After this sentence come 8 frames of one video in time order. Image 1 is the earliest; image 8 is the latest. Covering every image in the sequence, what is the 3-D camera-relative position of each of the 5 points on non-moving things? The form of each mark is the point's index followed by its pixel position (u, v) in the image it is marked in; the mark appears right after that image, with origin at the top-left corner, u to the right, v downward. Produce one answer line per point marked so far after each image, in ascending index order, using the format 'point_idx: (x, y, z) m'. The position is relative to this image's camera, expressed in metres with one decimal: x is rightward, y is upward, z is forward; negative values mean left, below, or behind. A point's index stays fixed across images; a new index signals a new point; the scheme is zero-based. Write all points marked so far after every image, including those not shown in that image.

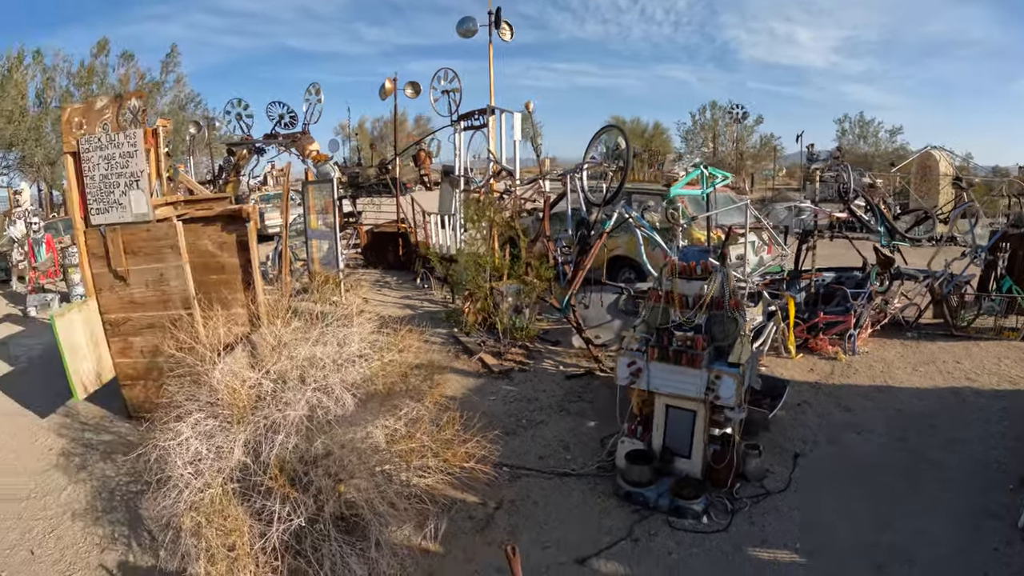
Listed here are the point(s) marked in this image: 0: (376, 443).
0: (-0.9, -1.0, +4.2) m
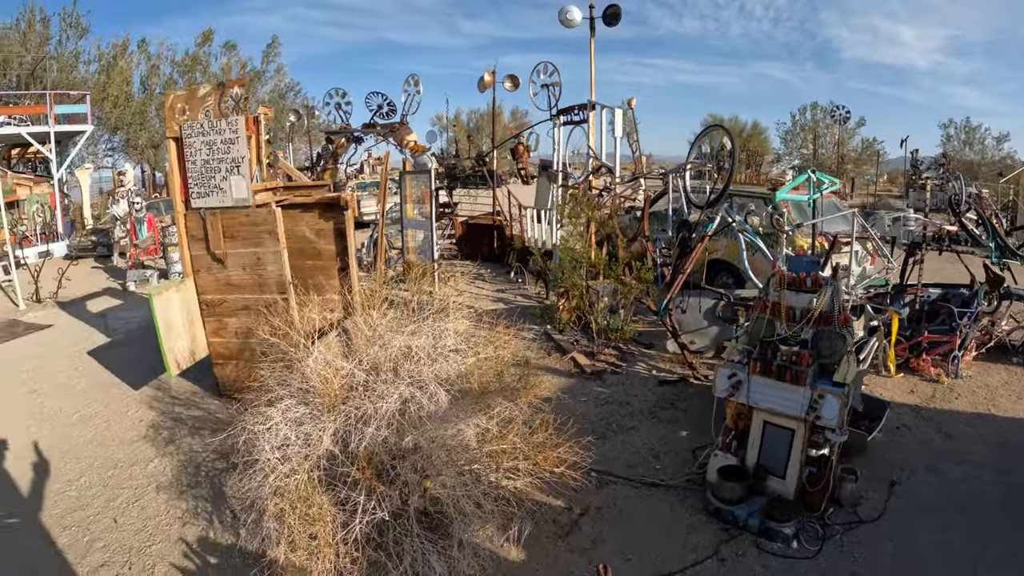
0: (-0.3, -1.0, +4.0) m
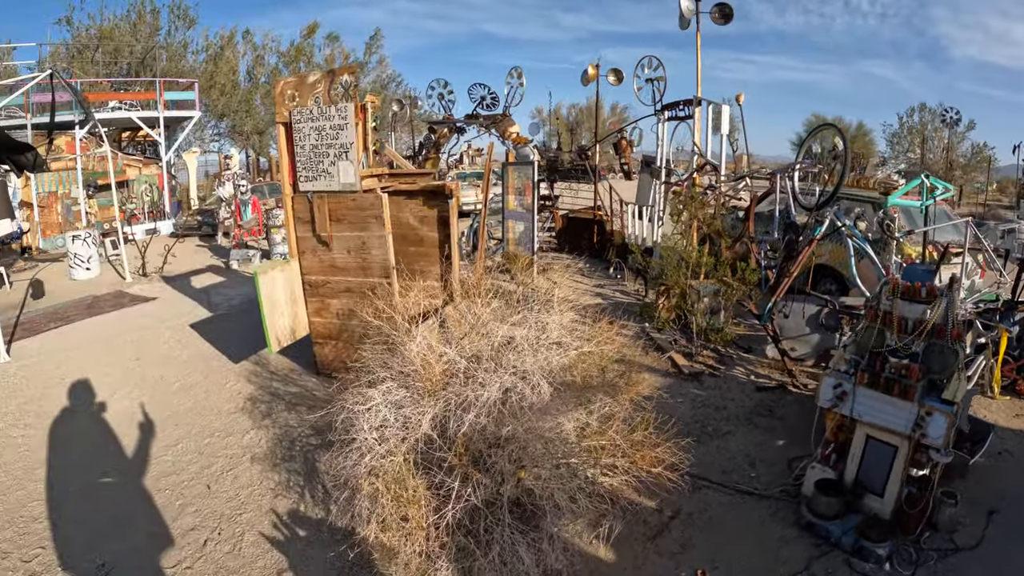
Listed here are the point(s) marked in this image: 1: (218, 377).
0: (+0.3, -0.9, +4.0) m
1: (-2.9, -0.9, +6.1) m
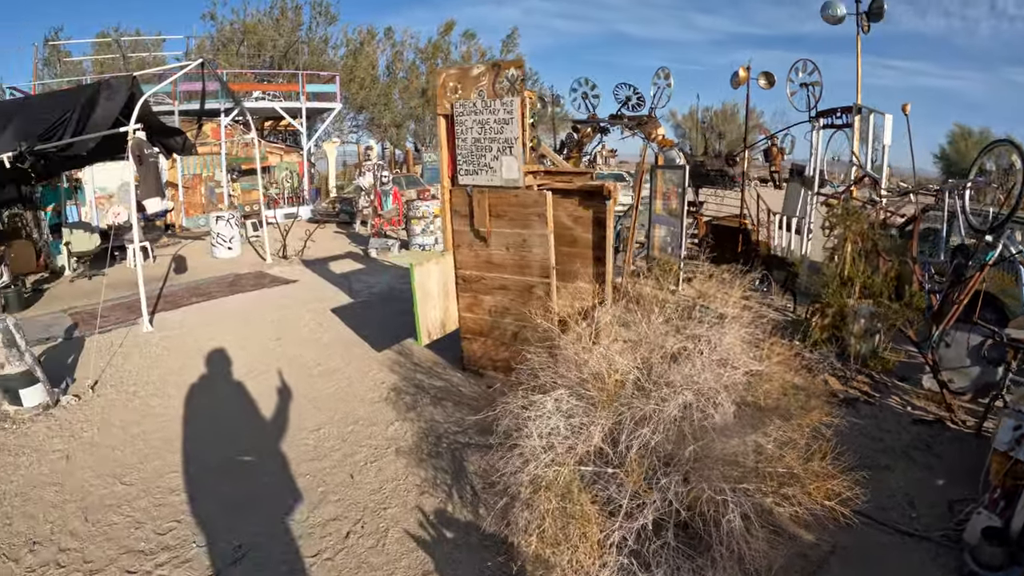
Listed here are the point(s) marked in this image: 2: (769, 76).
0: (+1.3, -1.0, +3.7) m
1: (-1.5, -0.7, +6.3) m
2: (+4.9, +4.0, +12.3) m
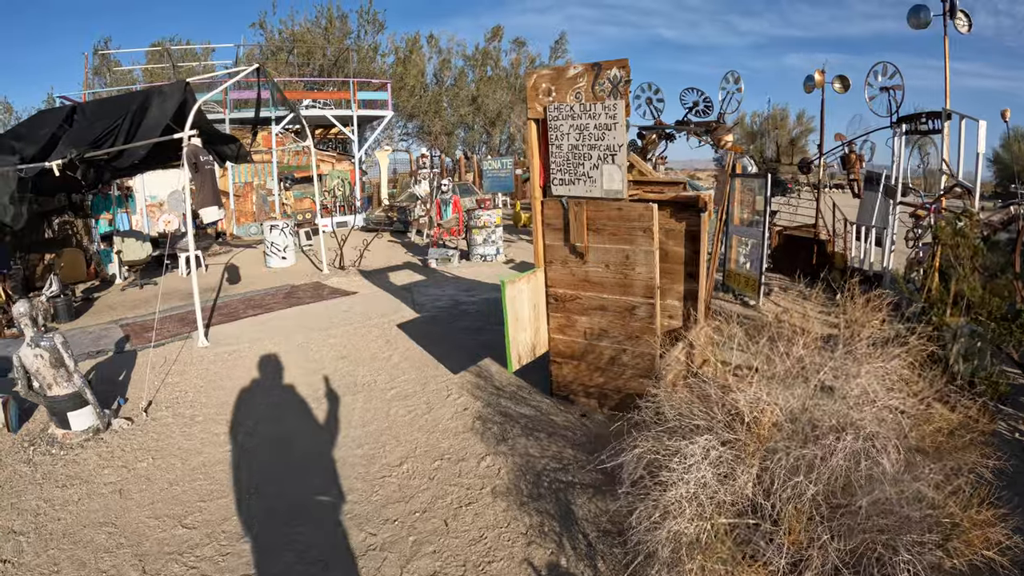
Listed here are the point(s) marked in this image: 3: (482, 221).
0: (+2.0, -1.1, +3.2) m
1: (-0.7, -0.9, +5.9) m
2: (+6.0, +3.8, +11.6) m
3: (-0.6, +1.2, +11.6) m
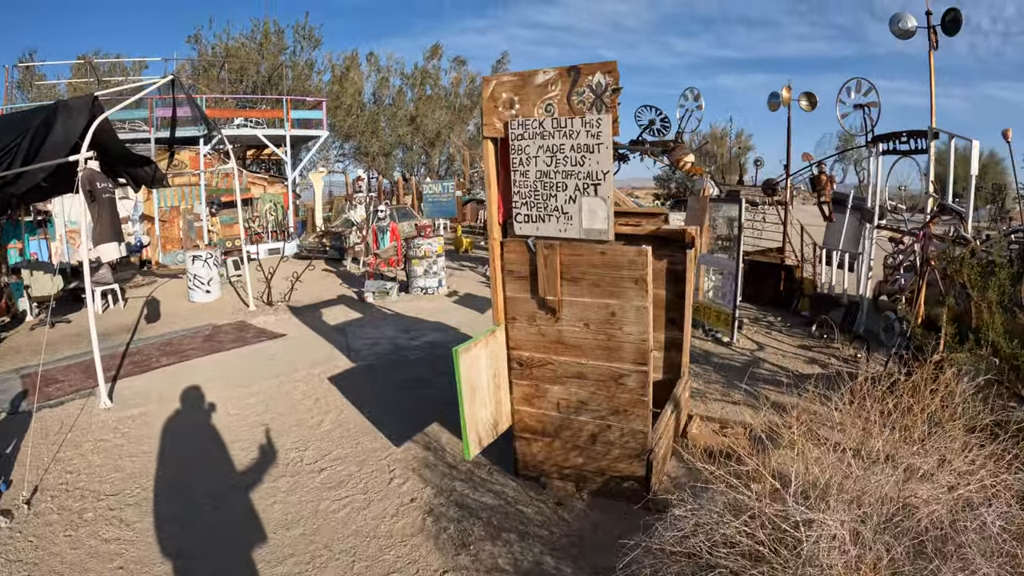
0: (+1.9, -1.4, +2.3) m
1: (-1.0, -1.3, +4.8) m
2: (+5.1, +3.3, +11.1) m
3: (-1.4, +0.6, +10.5) m
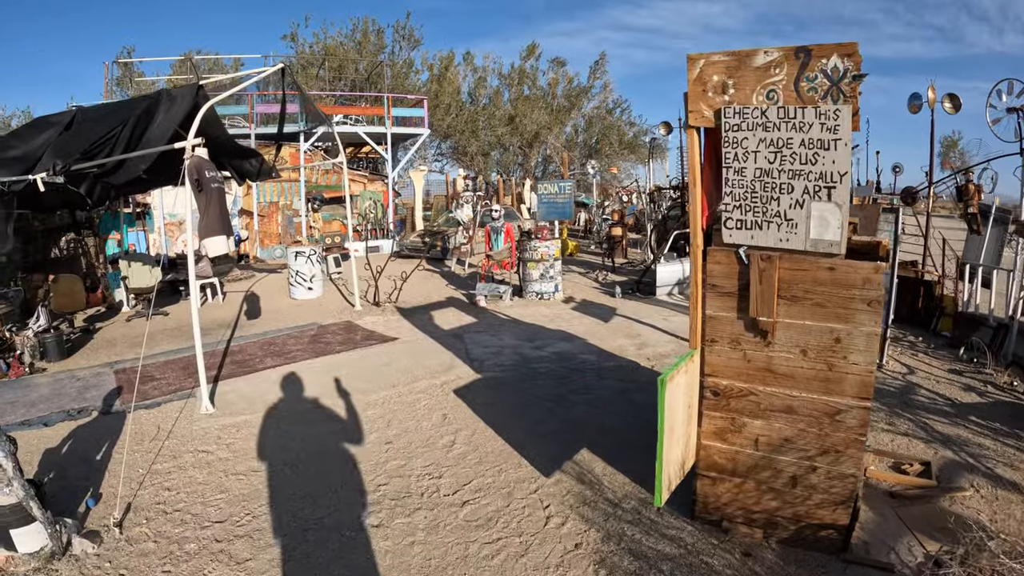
0: (+2.7, -1.6, +1.5) m
1: (+0.1, -1.4, +4.4) m
2: (+7.0, +3.0, +10.0) m
3: (+0.4, +0.5, +10.1) m
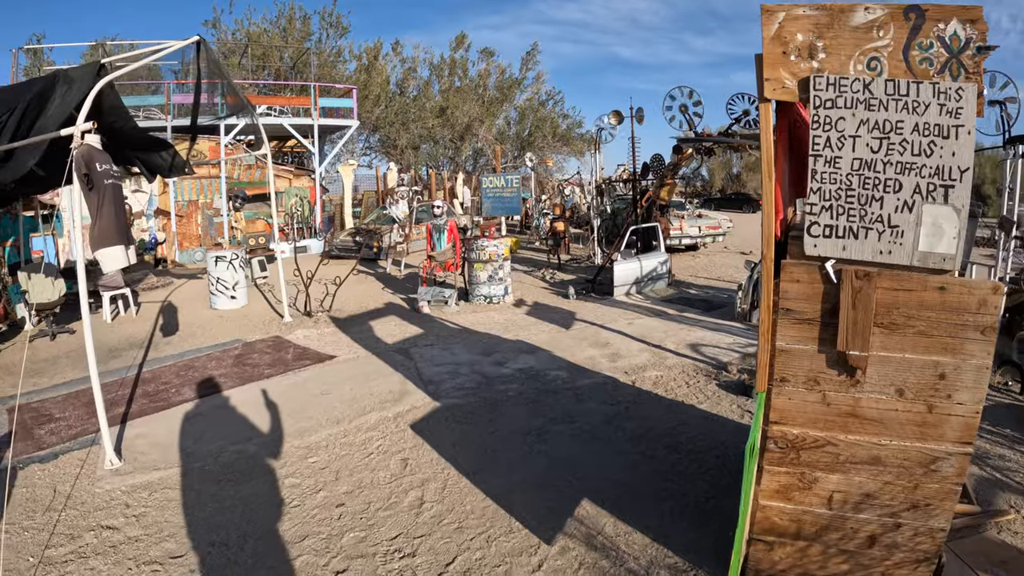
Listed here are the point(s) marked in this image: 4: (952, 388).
0: (+3.0, -1.7, +1.0) m
1: (0.0, -1.5, +3.5) m
2: (+6.3, +3.1, +9.8) m
3: (-0.3, +0.5, +9.2) m
4: (+1.7, -0.4, +2.5) m
